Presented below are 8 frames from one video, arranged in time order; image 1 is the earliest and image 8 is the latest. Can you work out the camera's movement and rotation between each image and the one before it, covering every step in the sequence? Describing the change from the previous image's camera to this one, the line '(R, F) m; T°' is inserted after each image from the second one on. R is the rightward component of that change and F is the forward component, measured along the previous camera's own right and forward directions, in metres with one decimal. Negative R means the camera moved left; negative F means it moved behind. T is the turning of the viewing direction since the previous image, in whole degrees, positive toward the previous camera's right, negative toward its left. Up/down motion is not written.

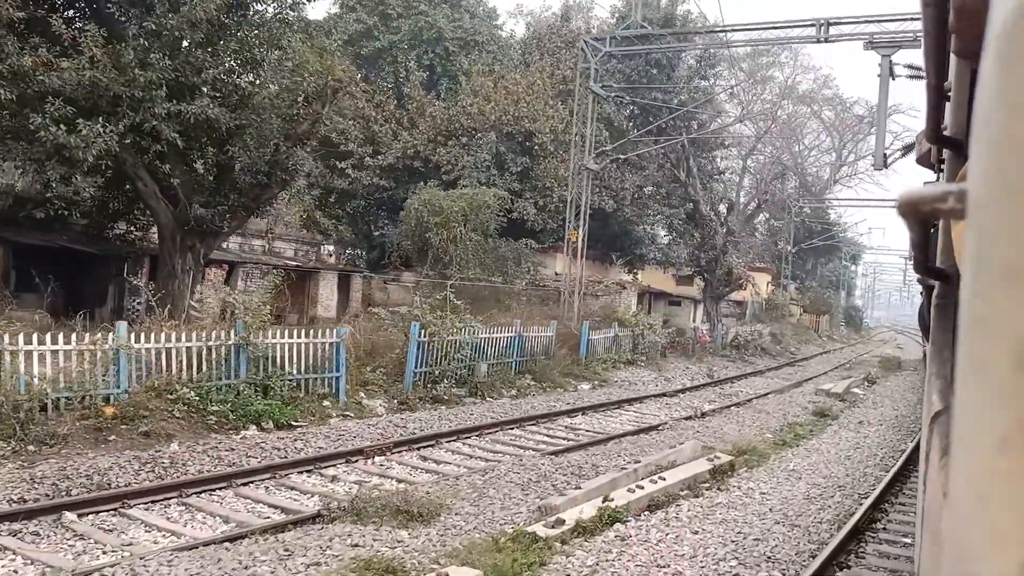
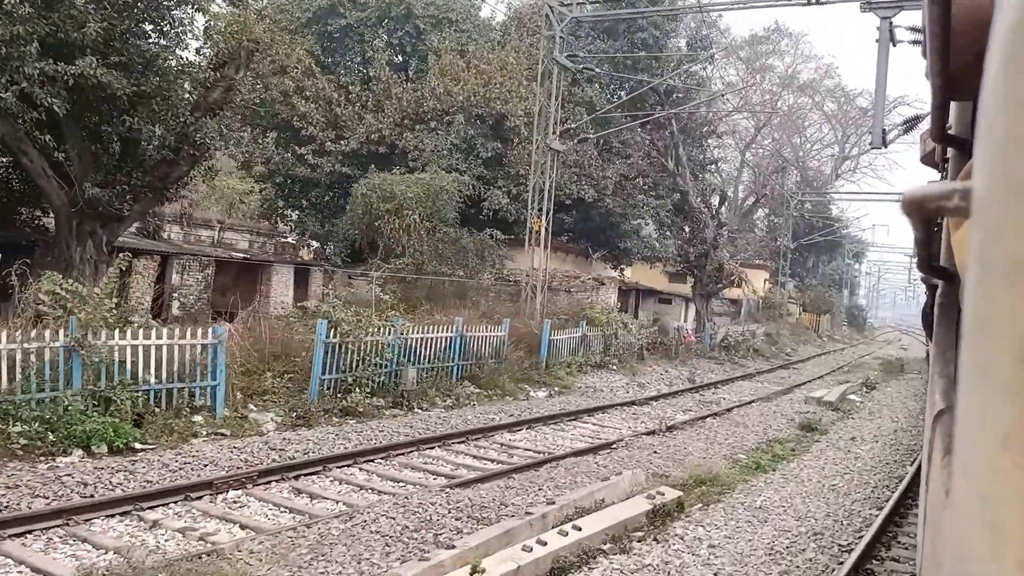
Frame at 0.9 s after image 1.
(+1.1, +1.9) m; 0°
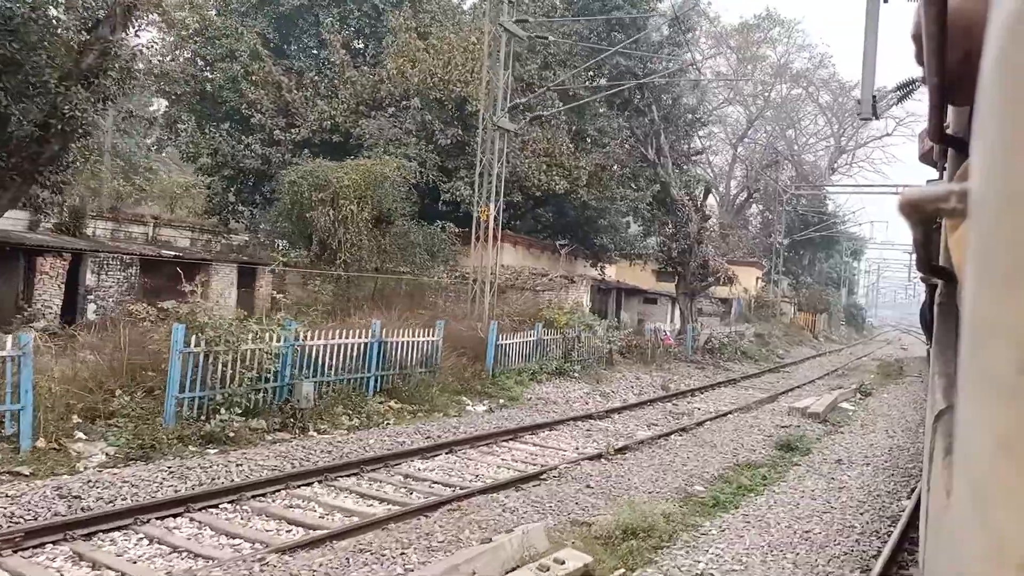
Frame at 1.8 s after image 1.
(+1.1, +1.9) m; 0°
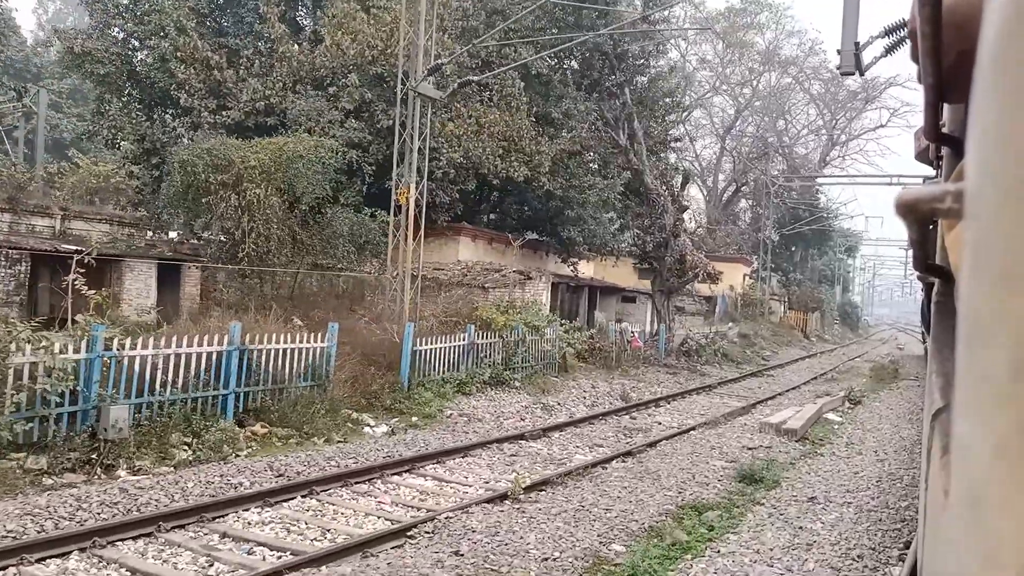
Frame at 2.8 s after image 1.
(+1.3, +2.1) m; 0°
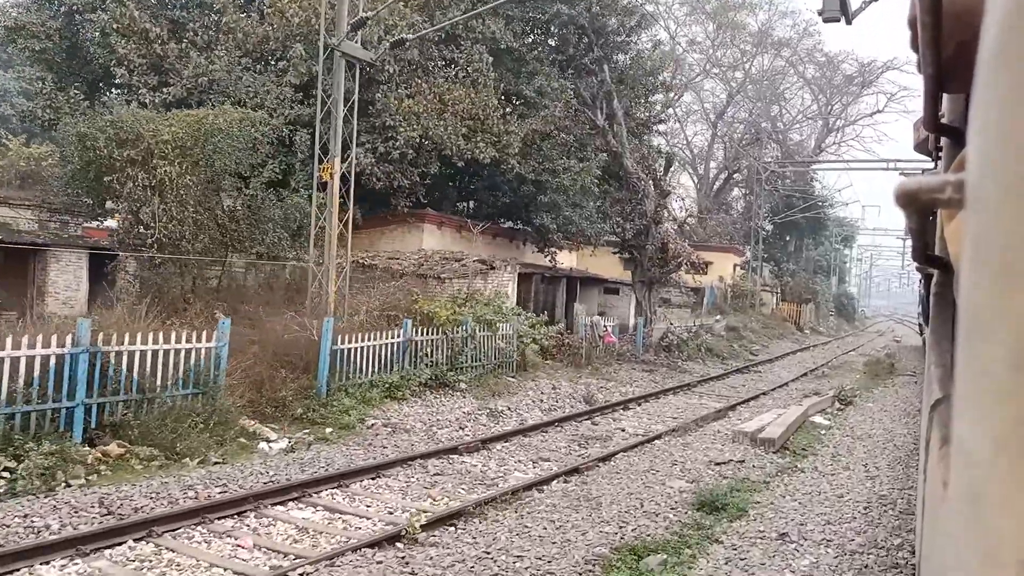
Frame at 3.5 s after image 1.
(+0.9, +1.5) m; 0°
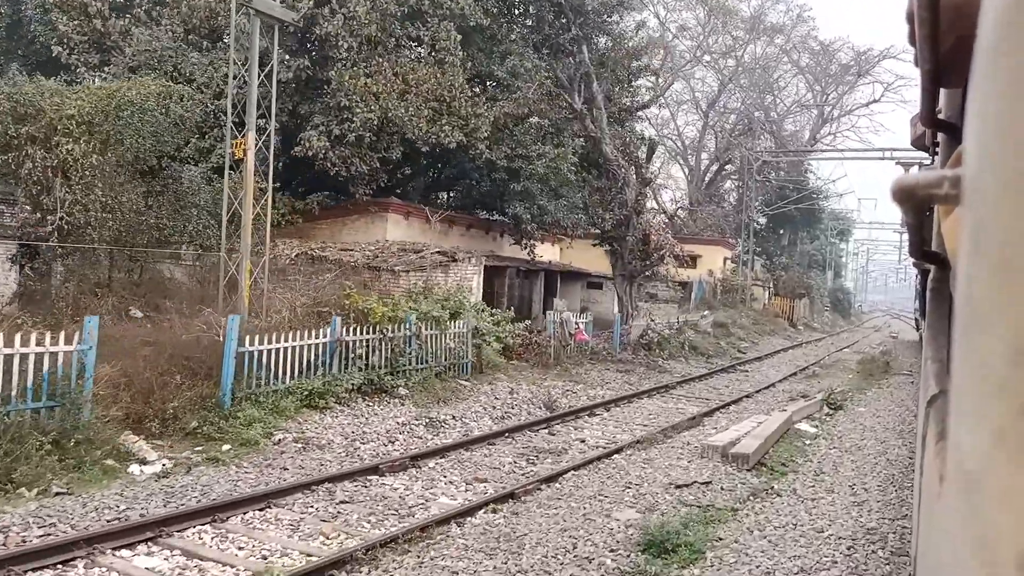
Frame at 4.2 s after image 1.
(+0.8, +1.3) m; 0°
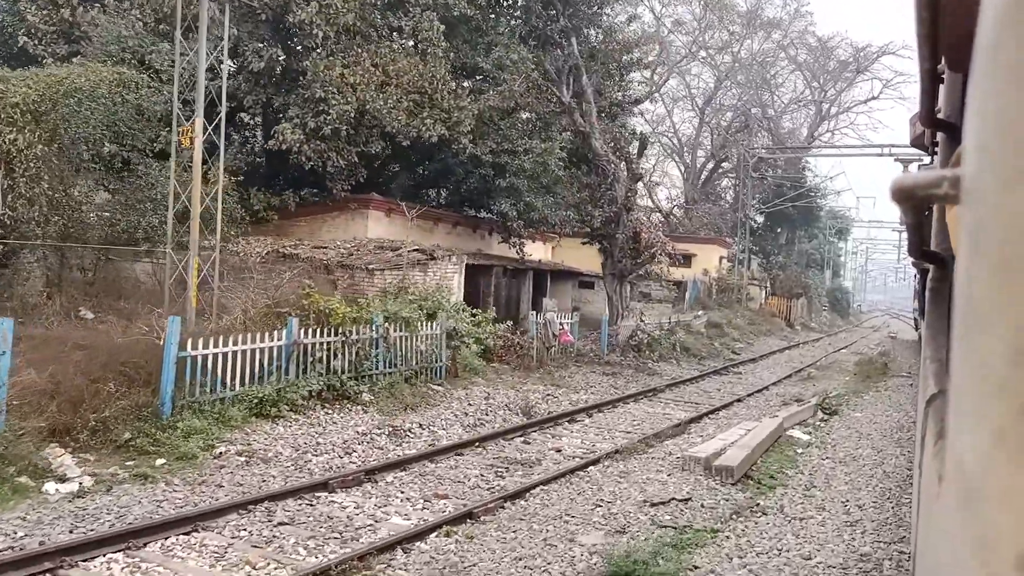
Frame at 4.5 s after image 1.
(+0.4, +0.7) m; 0°
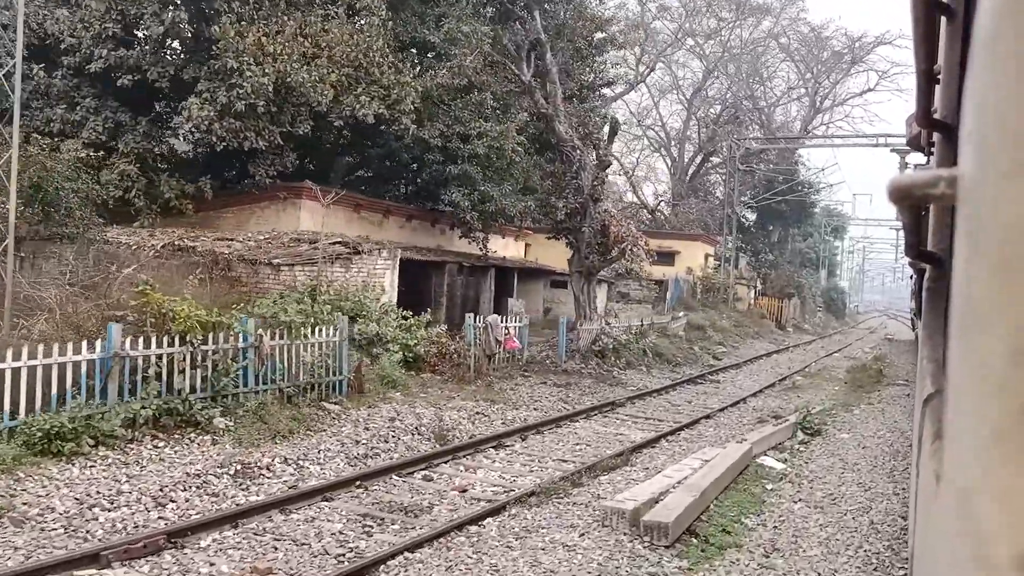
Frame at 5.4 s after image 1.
(+1.2, +2.0) m; 0°
